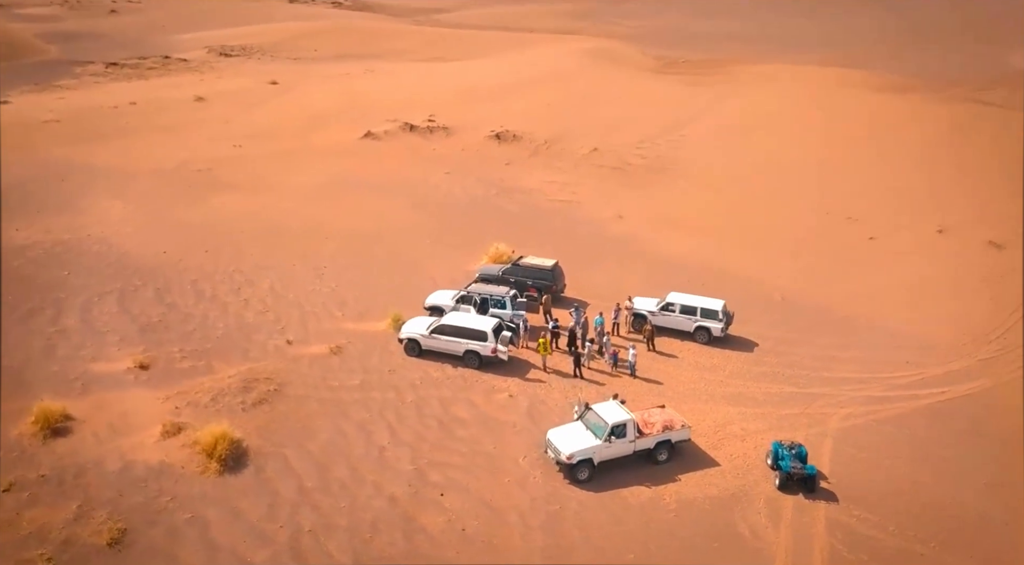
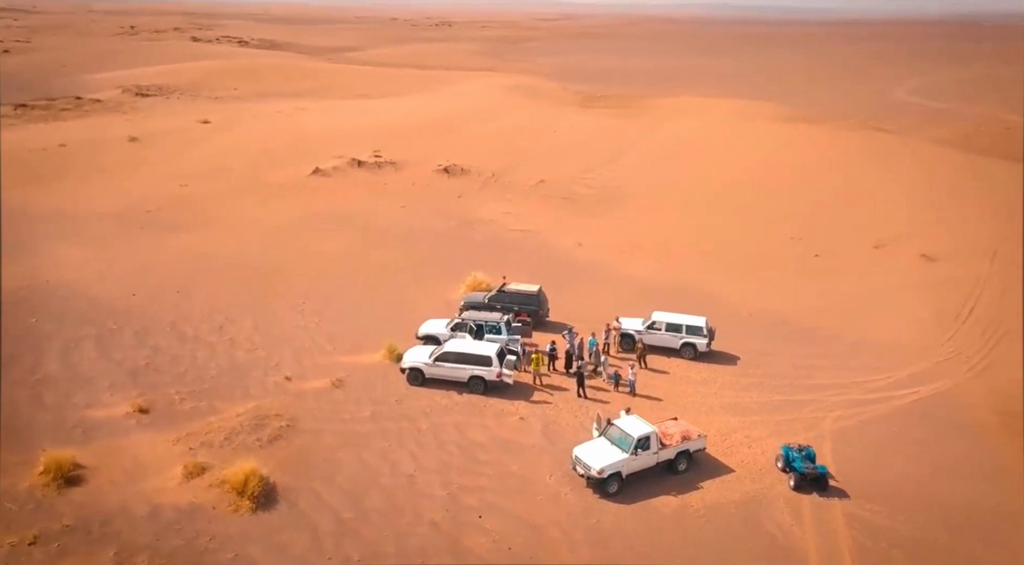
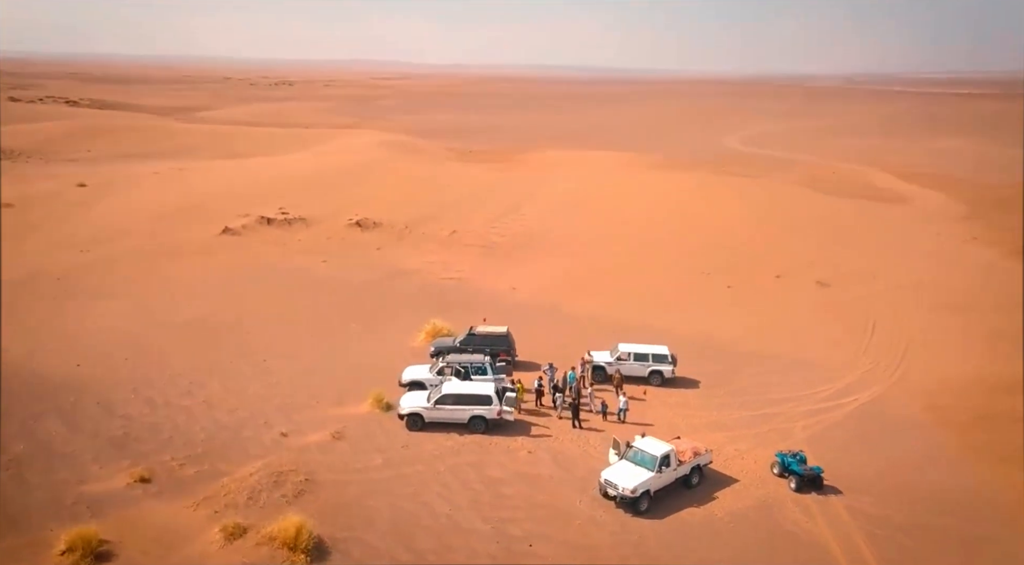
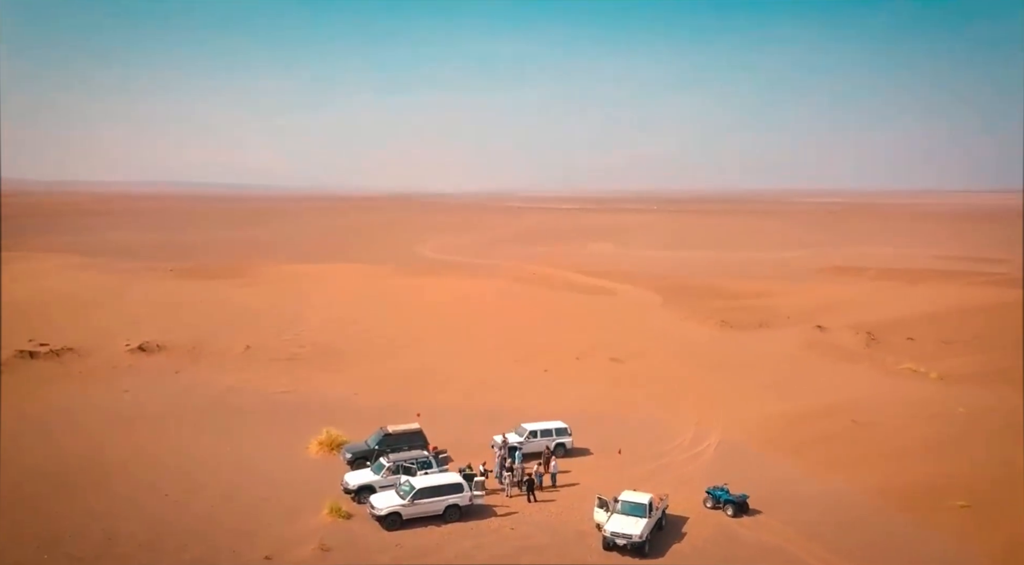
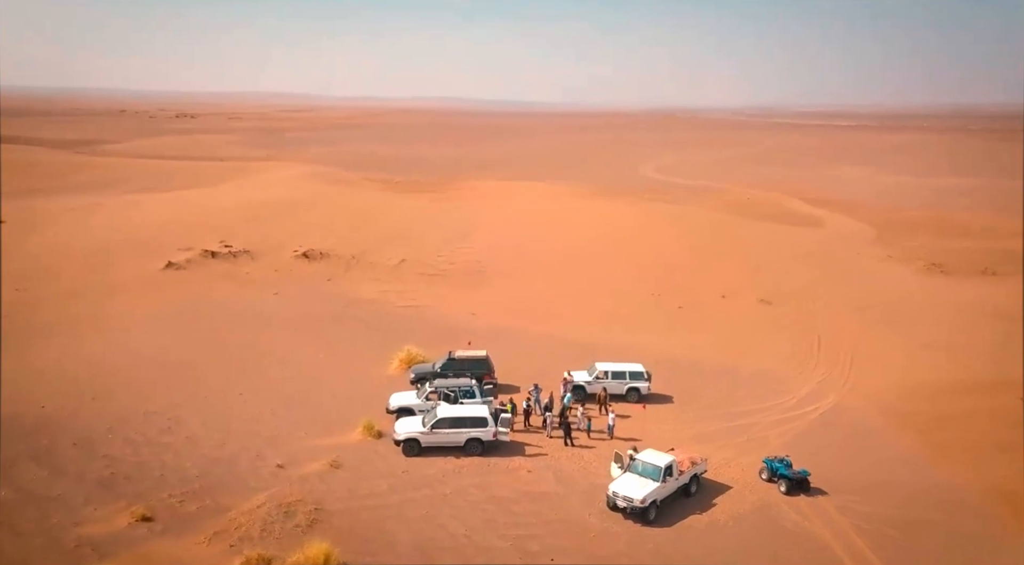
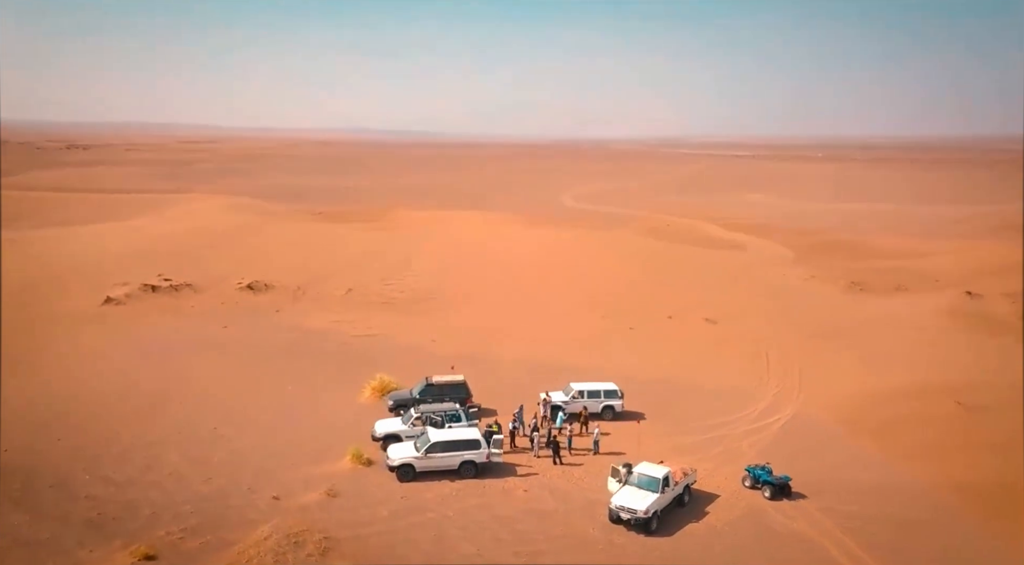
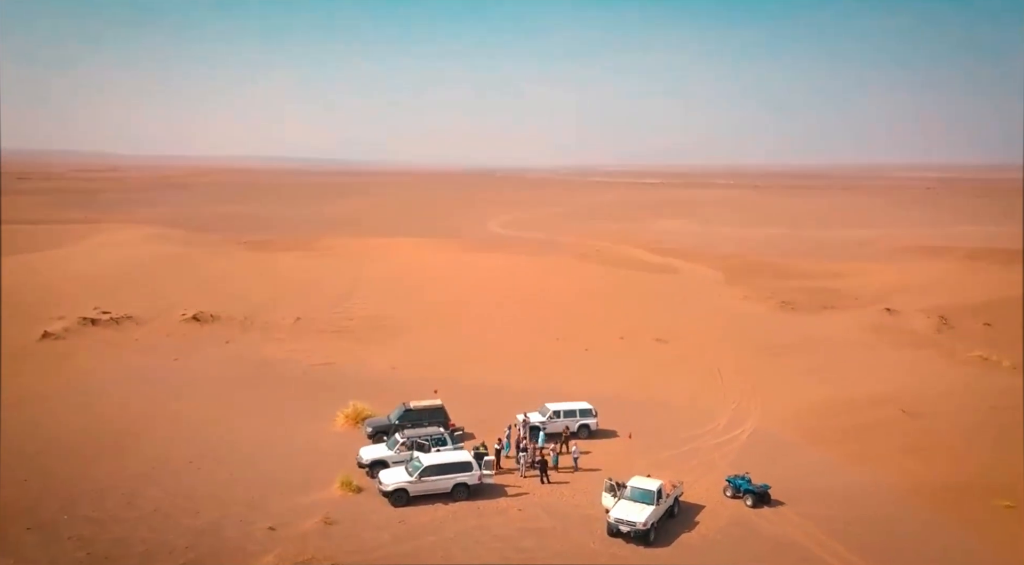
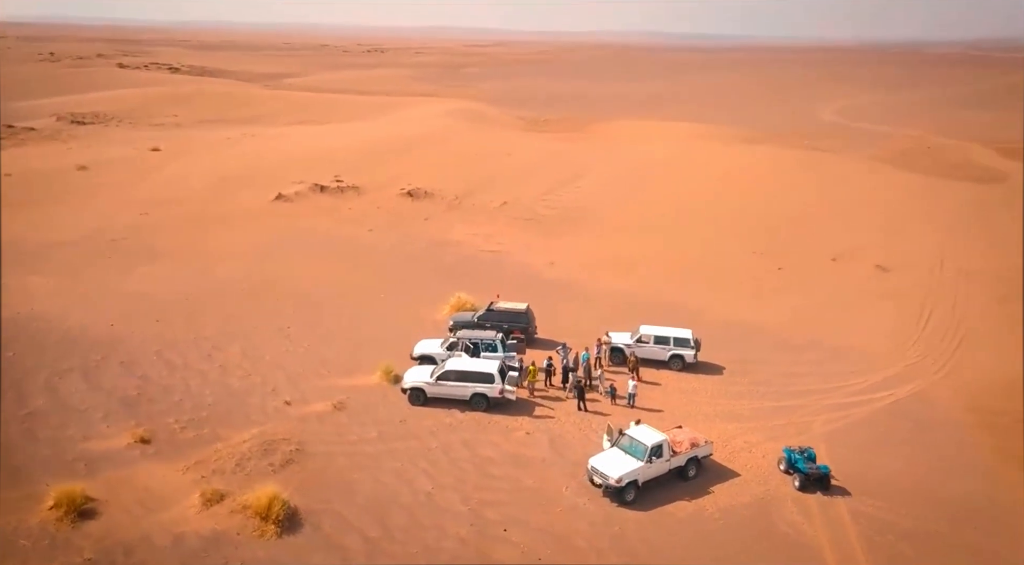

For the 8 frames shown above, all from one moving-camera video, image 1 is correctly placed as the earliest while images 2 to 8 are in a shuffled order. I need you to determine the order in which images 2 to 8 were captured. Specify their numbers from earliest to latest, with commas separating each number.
2, 8, 3, 5, 6, 7, 4
